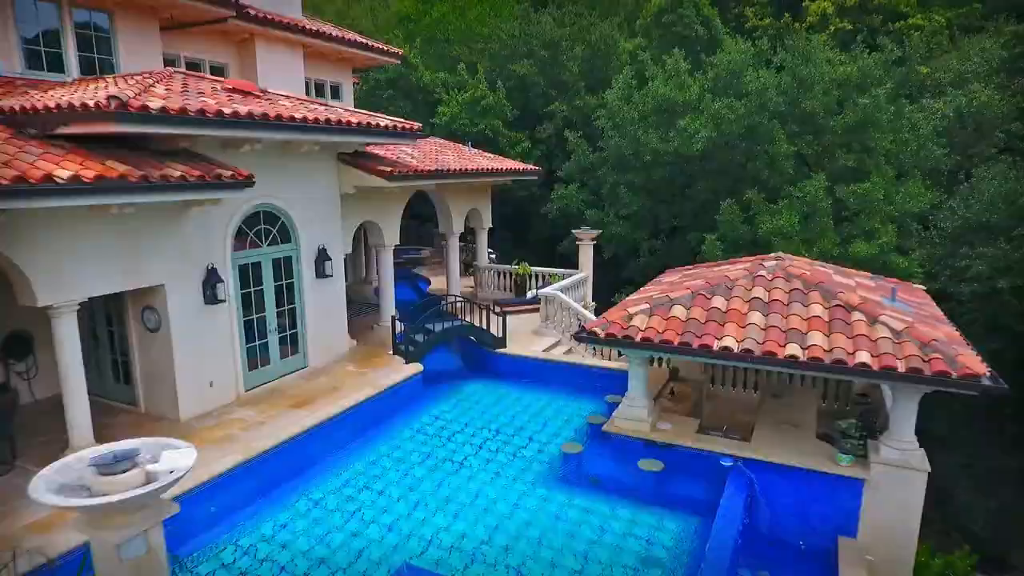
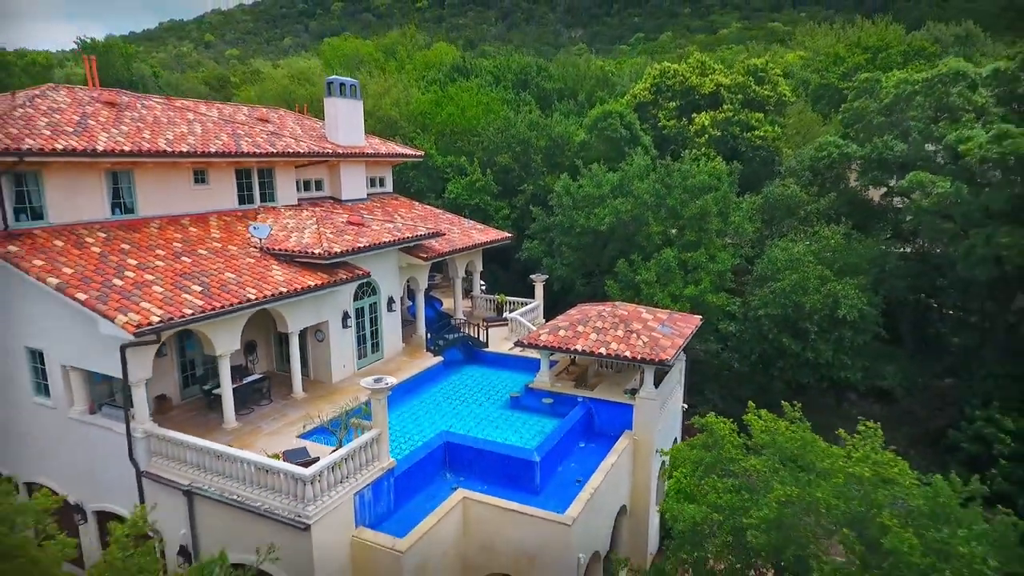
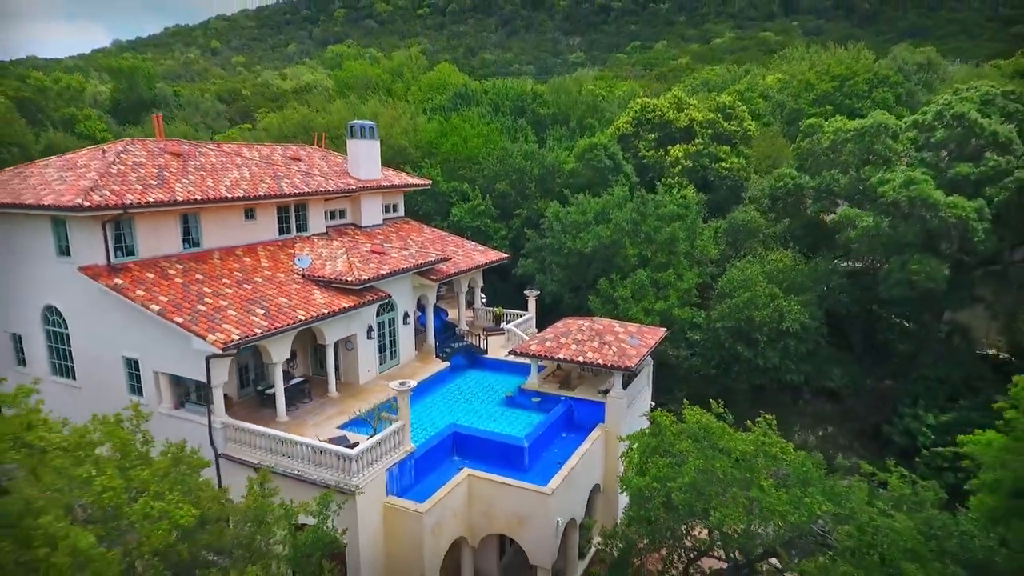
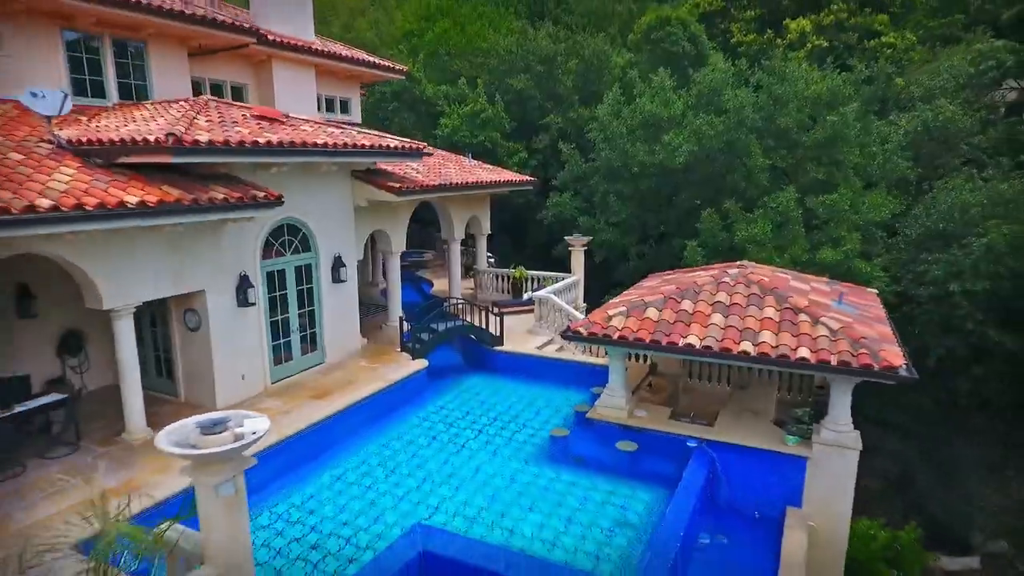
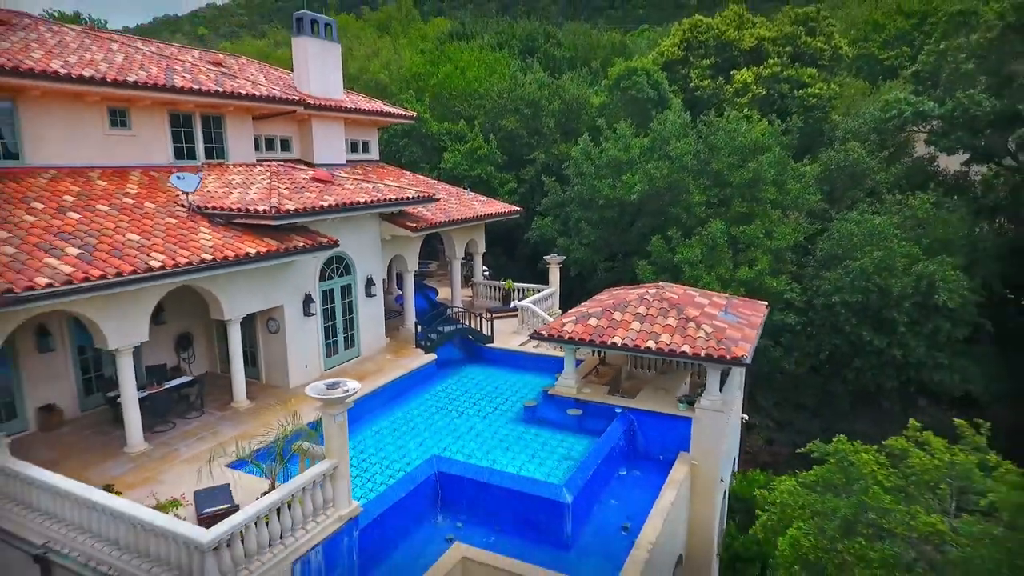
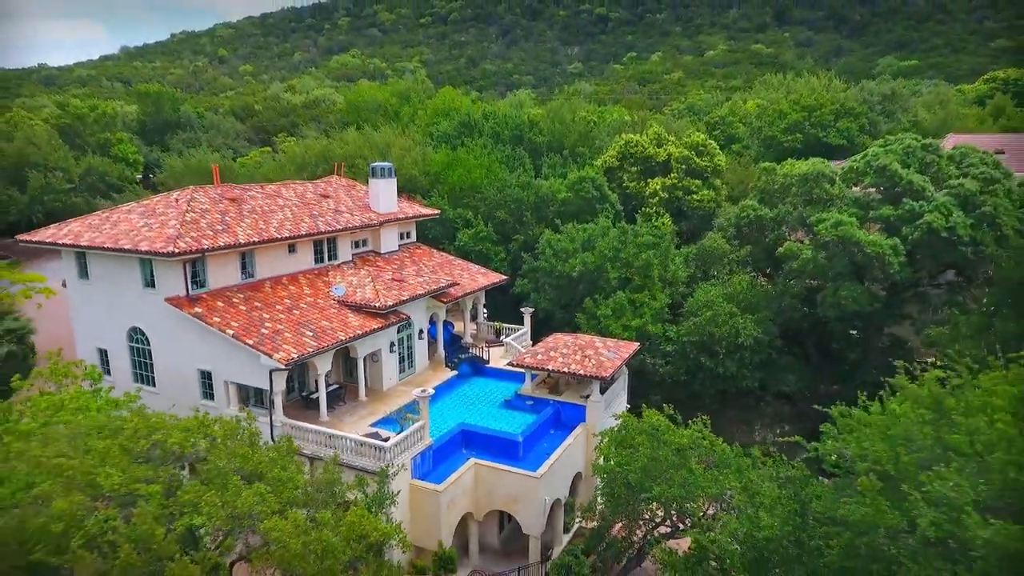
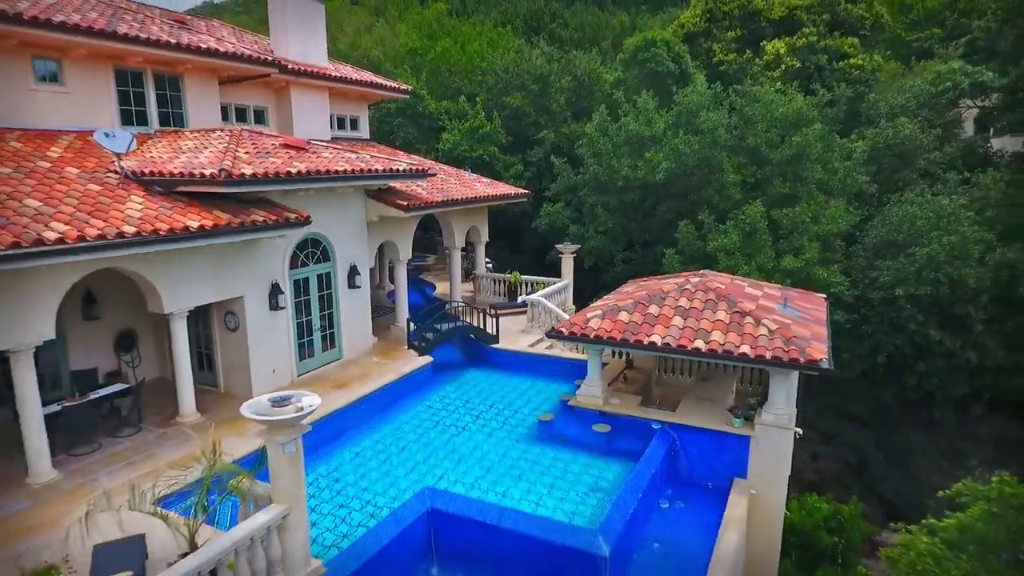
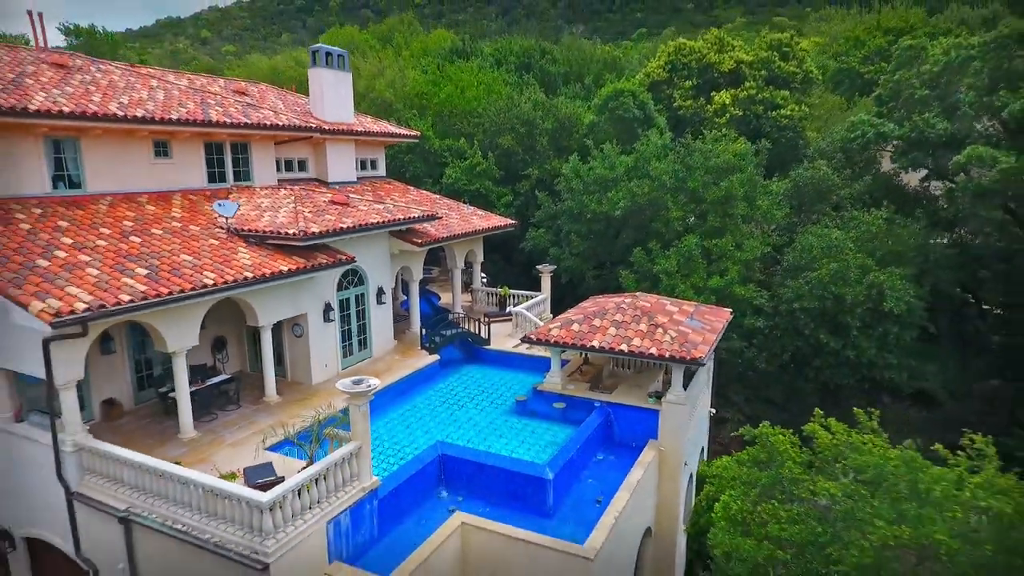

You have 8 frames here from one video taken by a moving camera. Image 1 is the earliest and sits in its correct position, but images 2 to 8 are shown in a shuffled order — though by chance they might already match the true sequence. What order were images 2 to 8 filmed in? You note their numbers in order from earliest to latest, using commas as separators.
4, 7, 5, 8, 2, 3, 6
